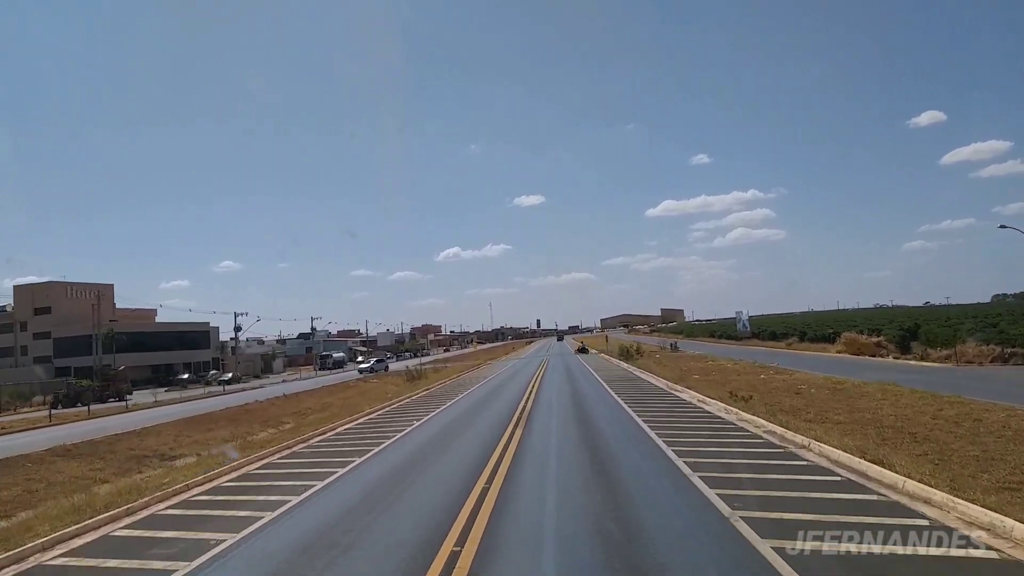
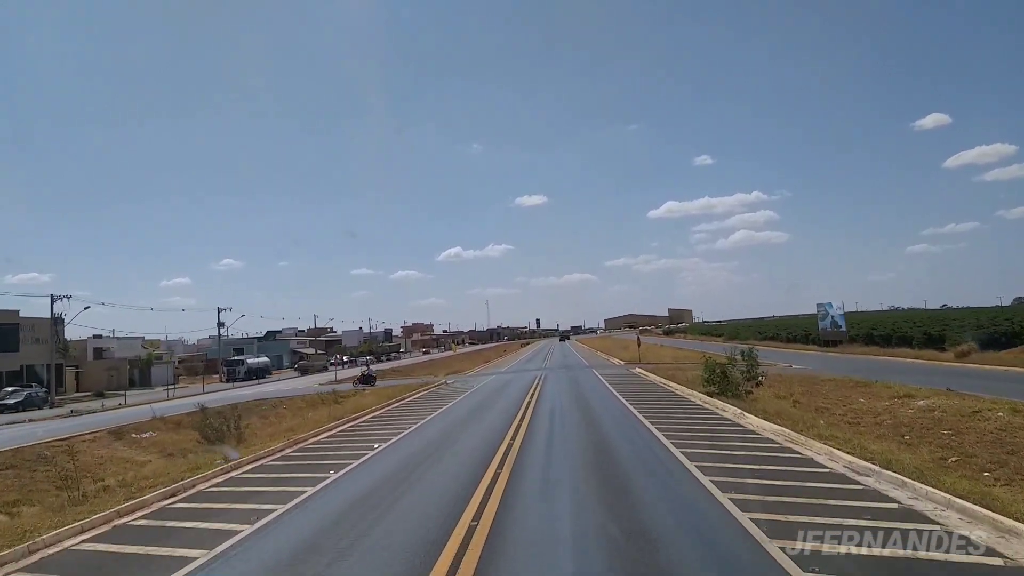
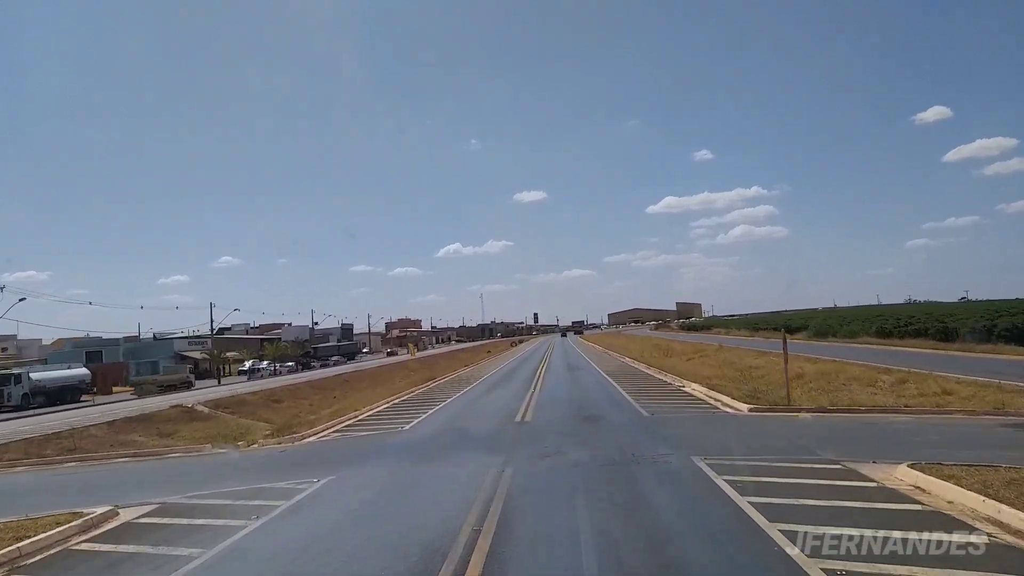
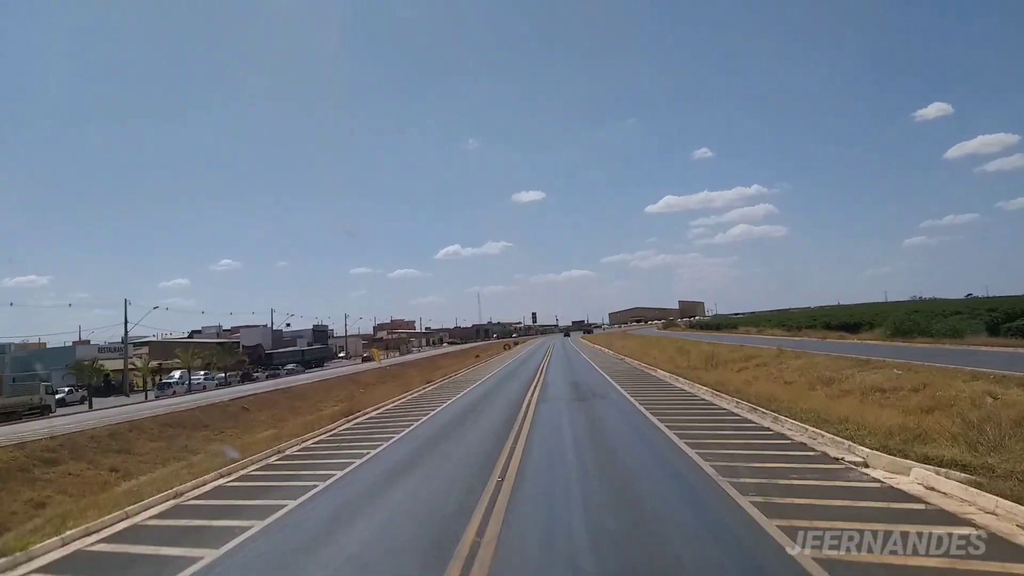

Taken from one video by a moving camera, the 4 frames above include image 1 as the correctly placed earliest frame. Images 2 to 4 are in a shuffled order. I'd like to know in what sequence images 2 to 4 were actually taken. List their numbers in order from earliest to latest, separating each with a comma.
2, 3, 4
